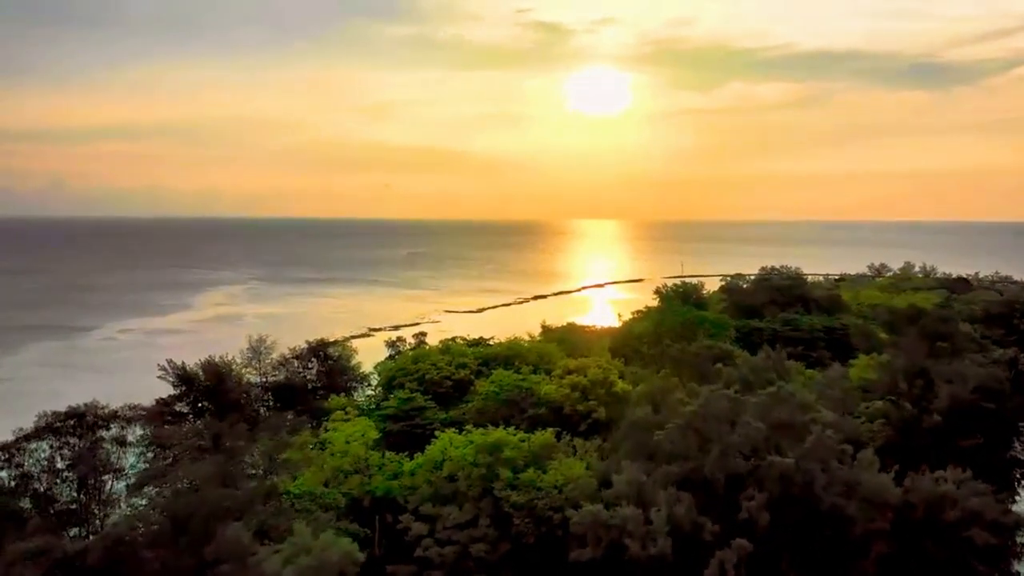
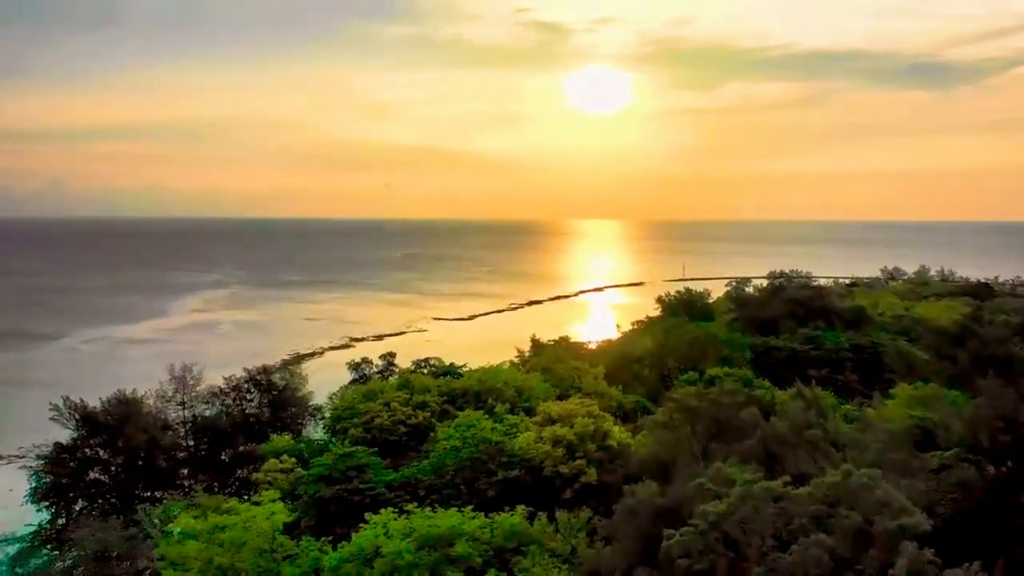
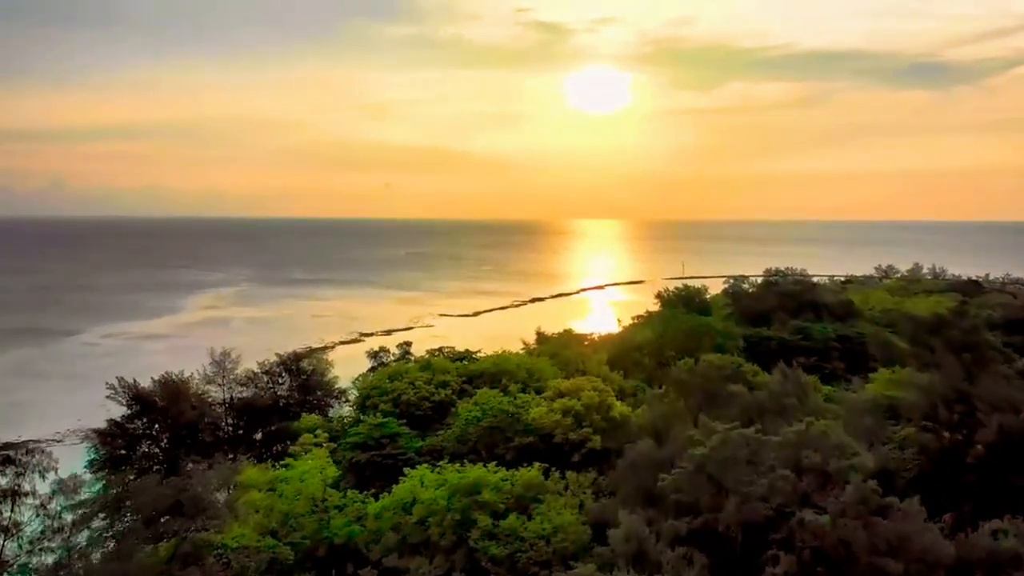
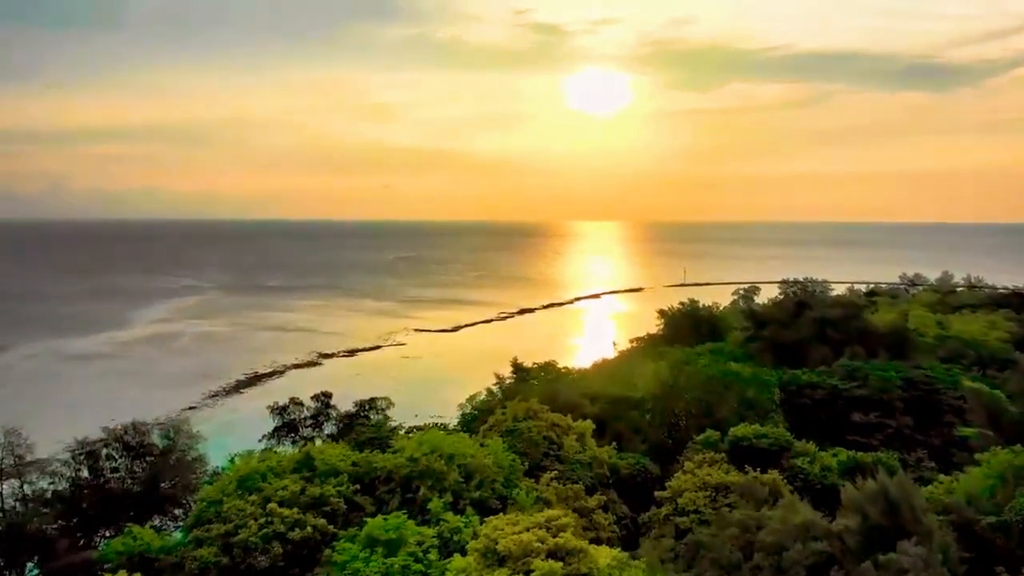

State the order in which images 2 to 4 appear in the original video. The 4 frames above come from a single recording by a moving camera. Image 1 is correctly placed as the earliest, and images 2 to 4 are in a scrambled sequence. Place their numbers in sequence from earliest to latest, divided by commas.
3, 2, 4
